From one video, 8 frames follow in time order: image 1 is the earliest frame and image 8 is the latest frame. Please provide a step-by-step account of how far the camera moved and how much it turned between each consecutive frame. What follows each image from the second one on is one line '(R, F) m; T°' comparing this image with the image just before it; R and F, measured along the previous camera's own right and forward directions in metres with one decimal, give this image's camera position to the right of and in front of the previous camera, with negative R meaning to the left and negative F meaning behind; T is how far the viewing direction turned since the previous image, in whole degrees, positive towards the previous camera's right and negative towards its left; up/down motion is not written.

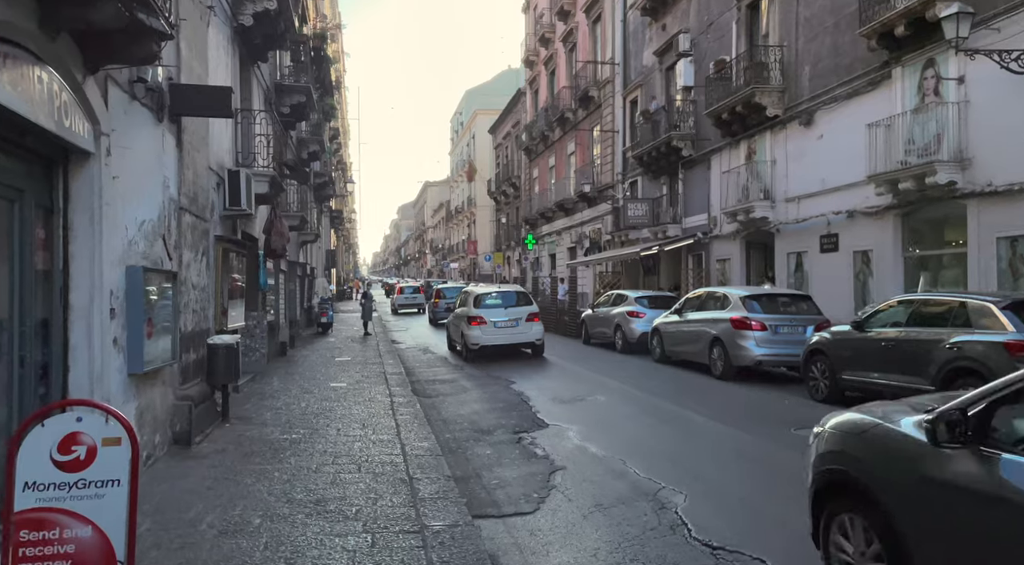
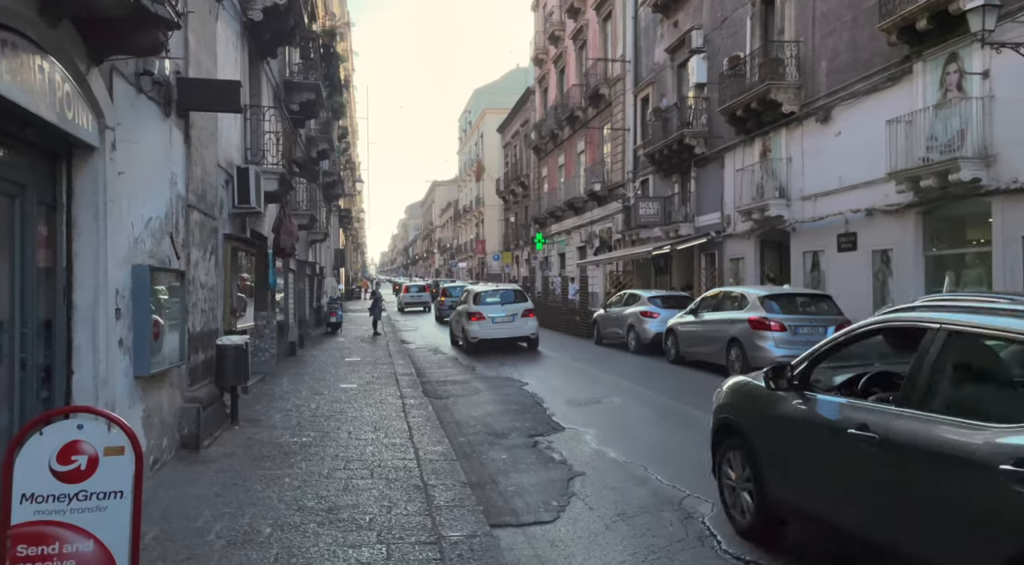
(-0.1, +0.2) m; -1°
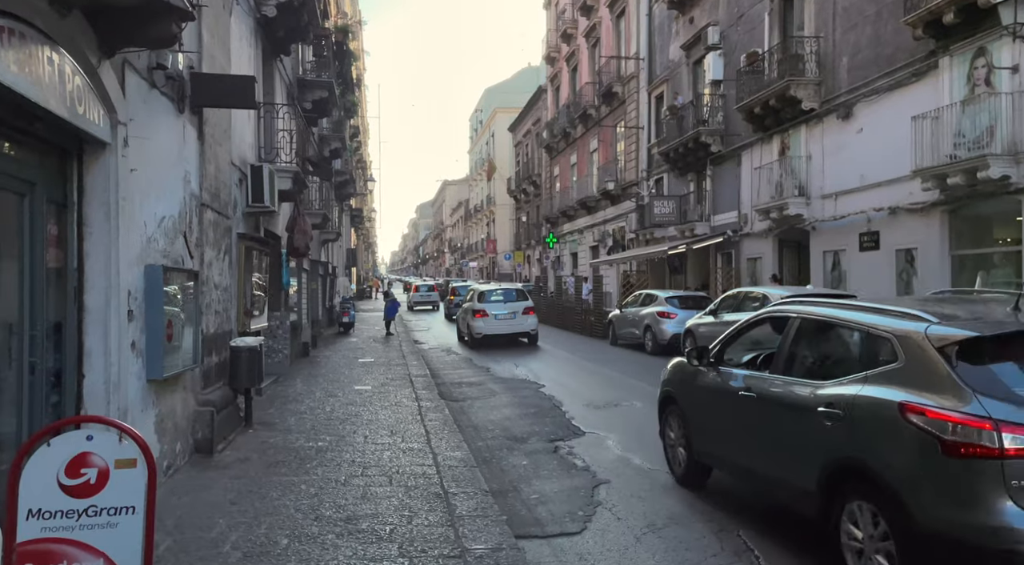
(-0.1, +0.2) m; -1°
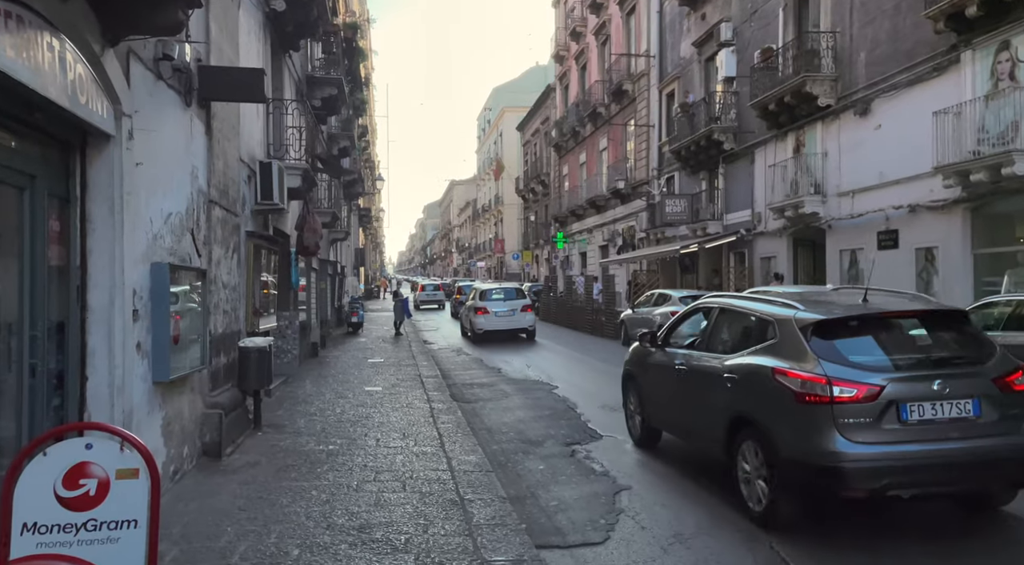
(-0.1, +0.2) m; -1°
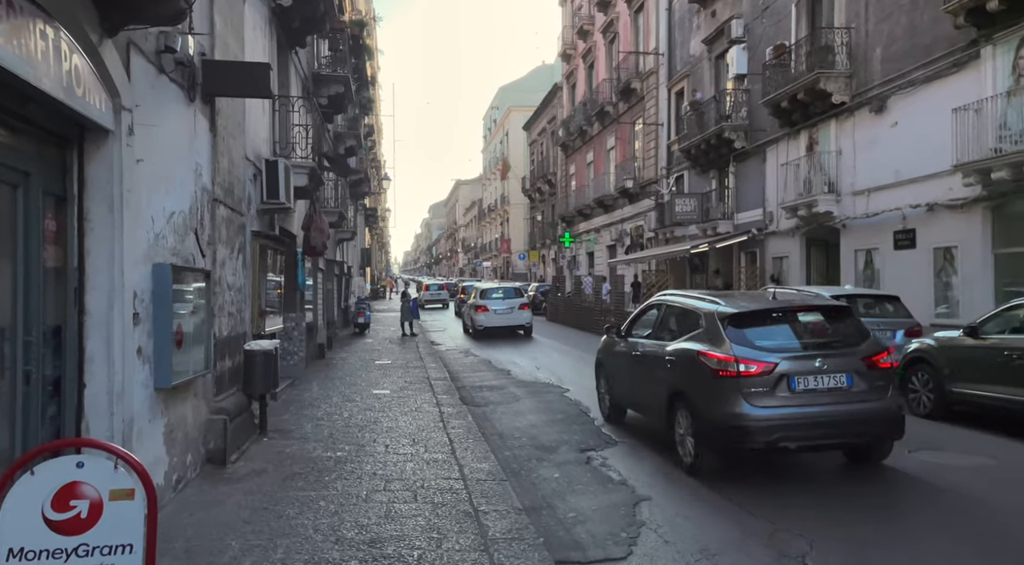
(-0.1, +0.2) m; 0°
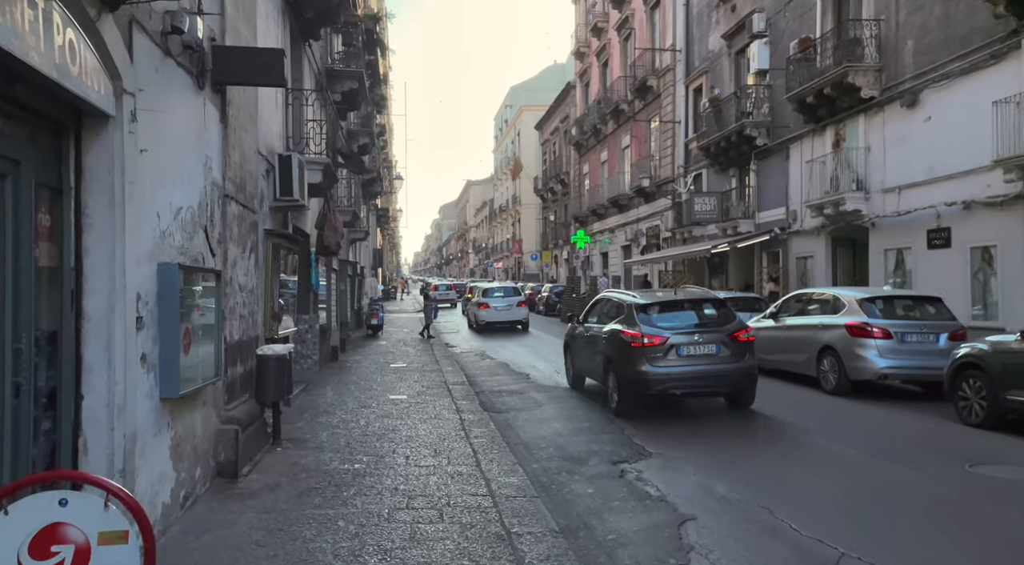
(-0.2, +0.4) m; -1°
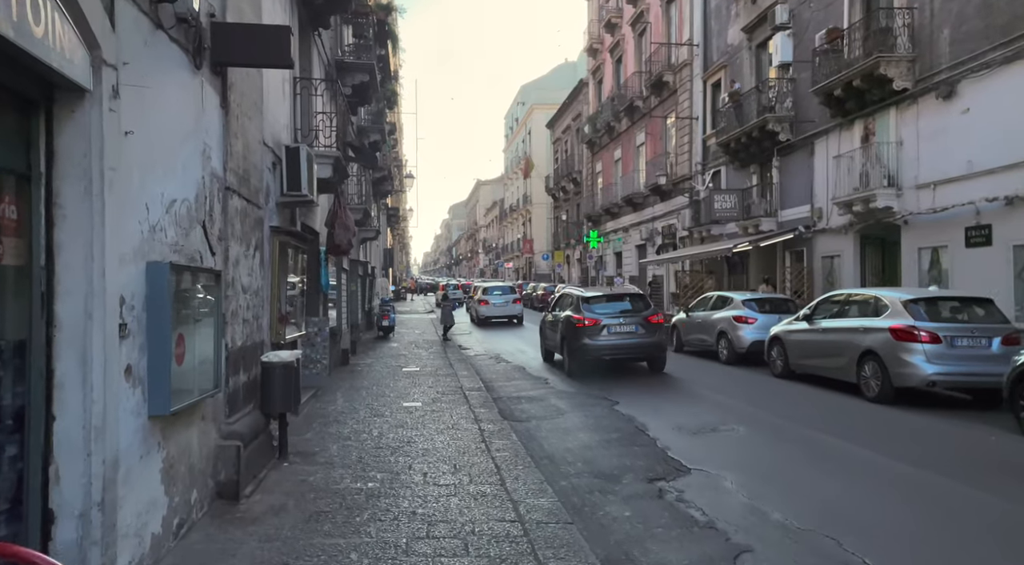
(-0.2, +0.6) m; -1°
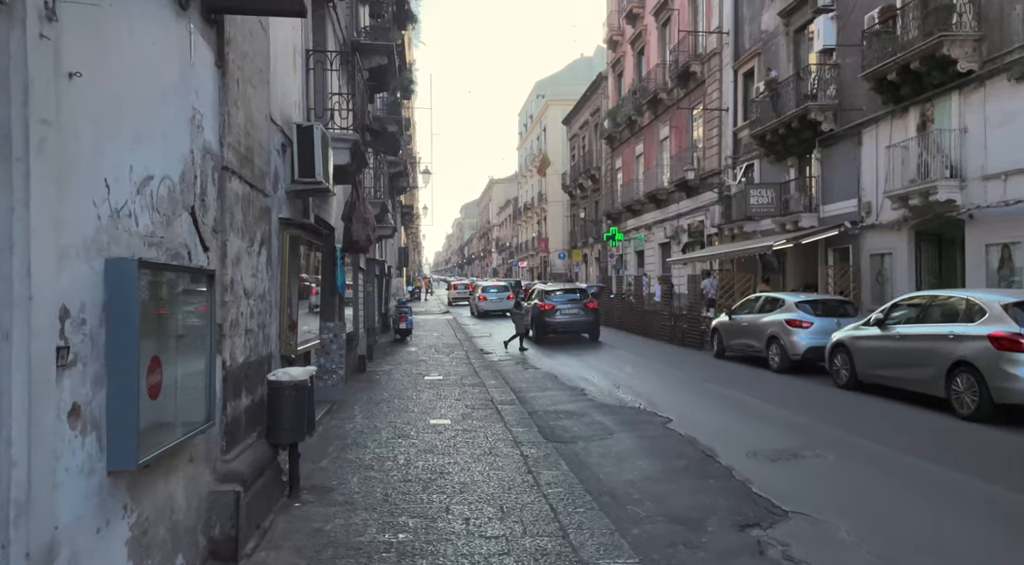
(-0.4, +1.1) m; -1°
